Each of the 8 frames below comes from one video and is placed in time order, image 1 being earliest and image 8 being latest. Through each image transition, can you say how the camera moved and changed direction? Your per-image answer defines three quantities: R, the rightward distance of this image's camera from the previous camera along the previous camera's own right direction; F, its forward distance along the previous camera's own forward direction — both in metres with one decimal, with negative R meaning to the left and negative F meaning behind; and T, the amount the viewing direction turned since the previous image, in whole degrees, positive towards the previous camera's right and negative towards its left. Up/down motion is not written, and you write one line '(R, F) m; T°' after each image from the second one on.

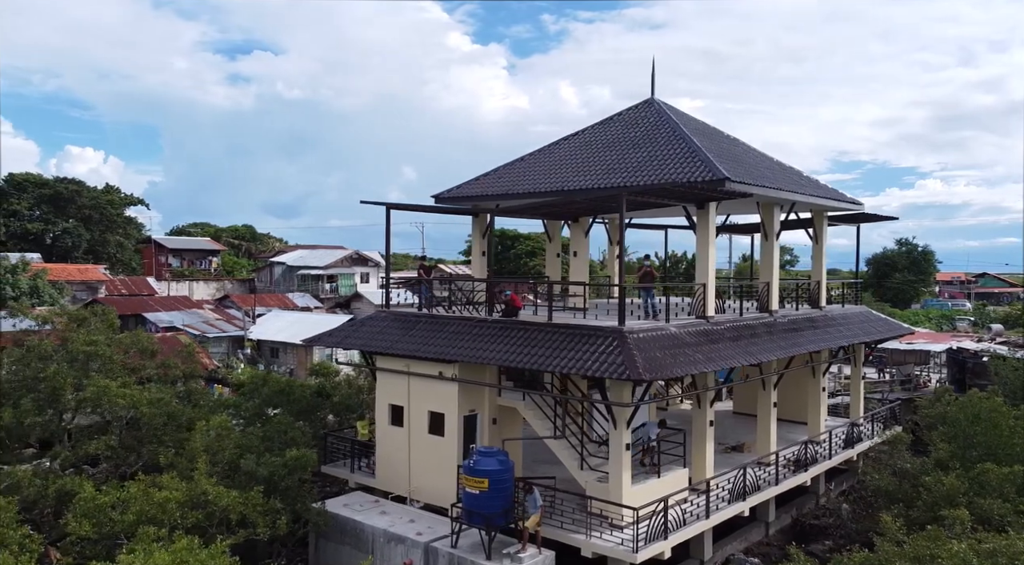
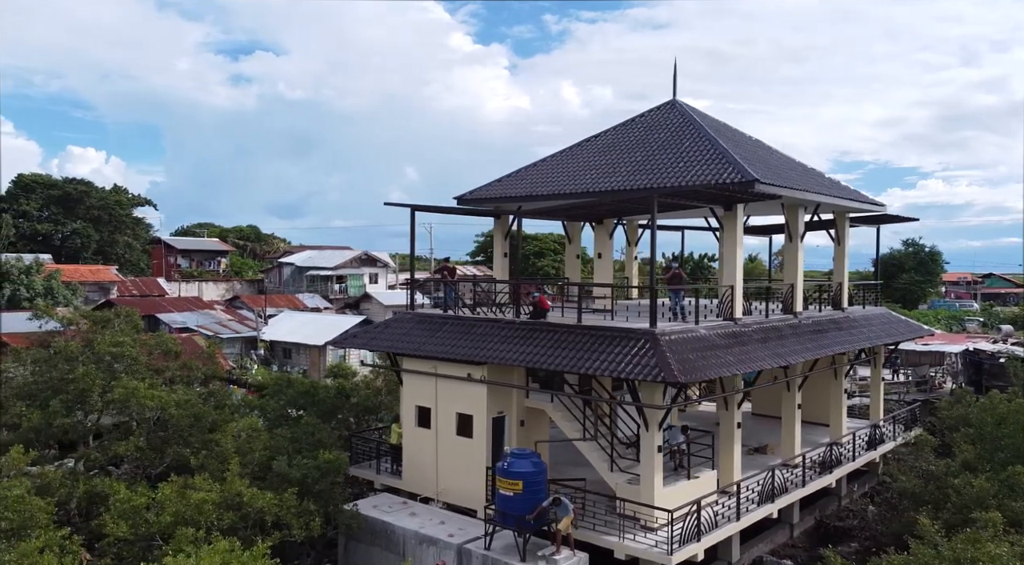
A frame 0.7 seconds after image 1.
(-0.5, 0.0) m; 0°
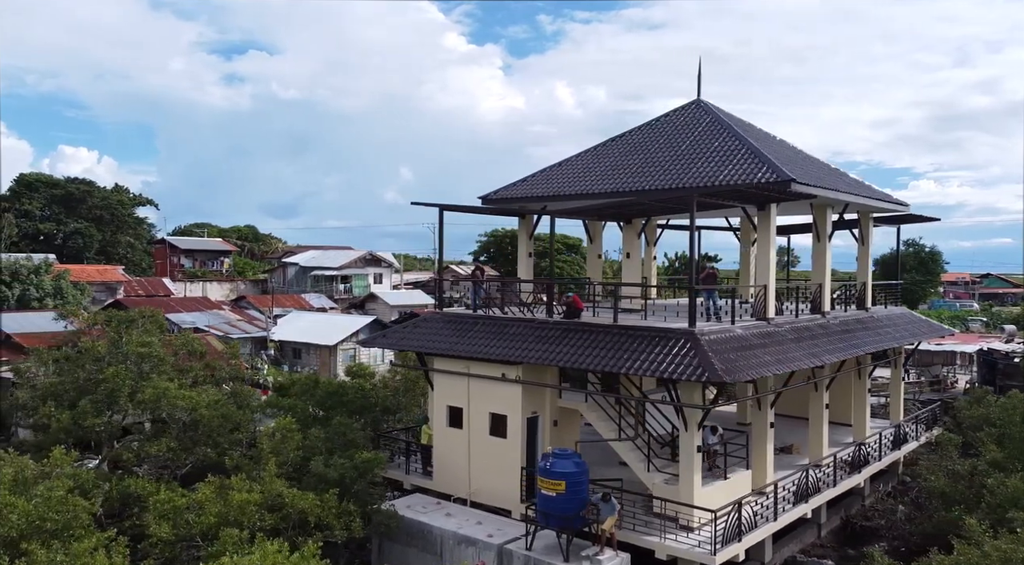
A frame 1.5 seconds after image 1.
(-0.8, 0.0) m; +1°
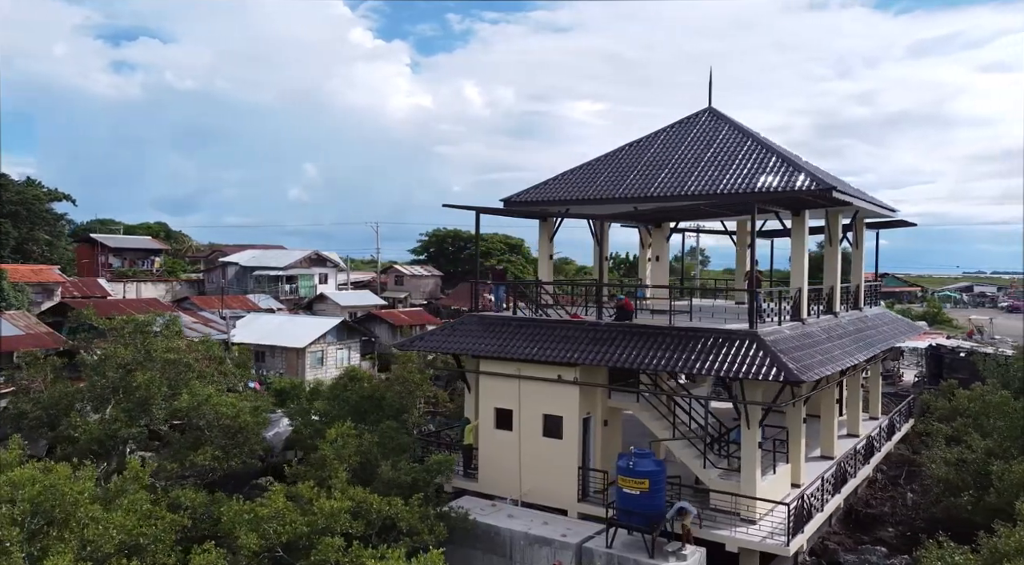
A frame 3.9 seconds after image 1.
(-3.1, 0.0) m; +7°
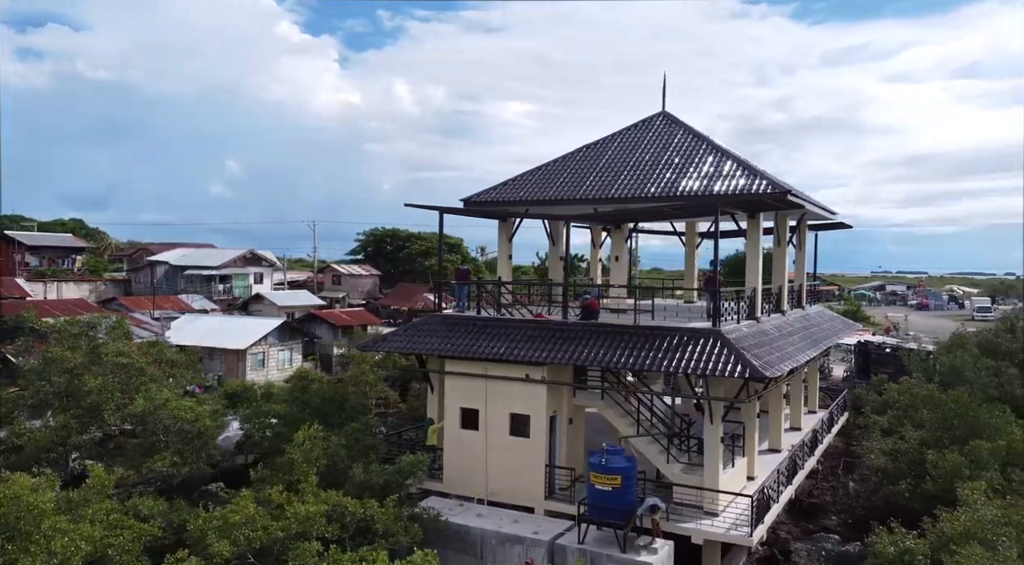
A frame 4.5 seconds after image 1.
(-0.8, -0.1) m; +5°
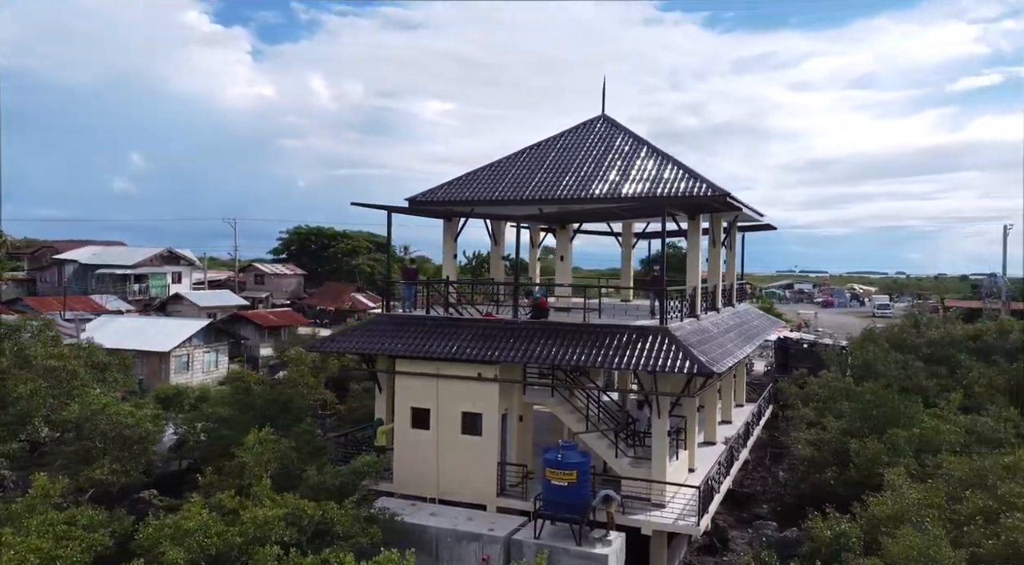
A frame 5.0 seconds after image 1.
(-0.7, -0.2) m; +6°
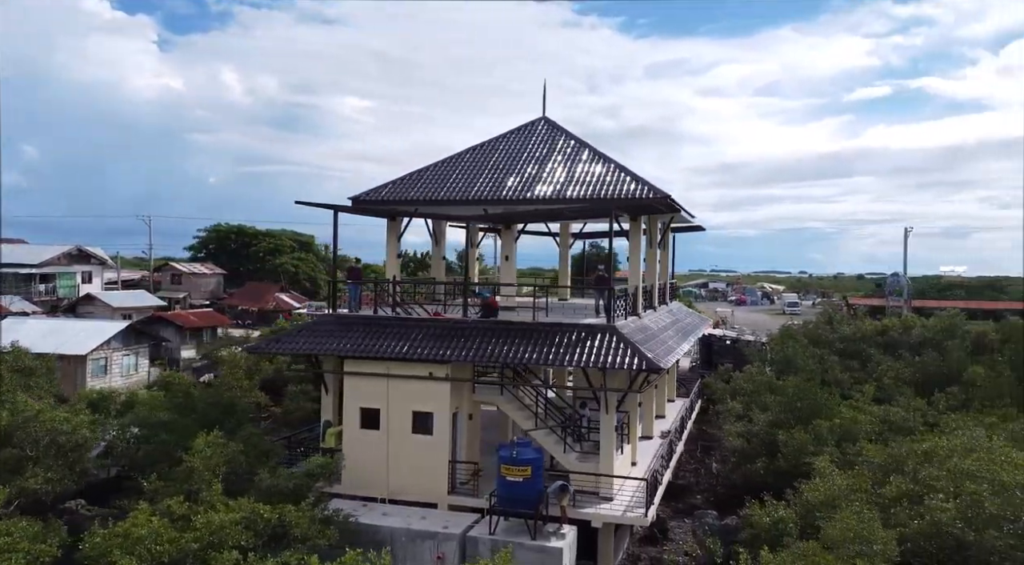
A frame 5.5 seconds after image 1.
(-0.7, -0.1) m; +6°
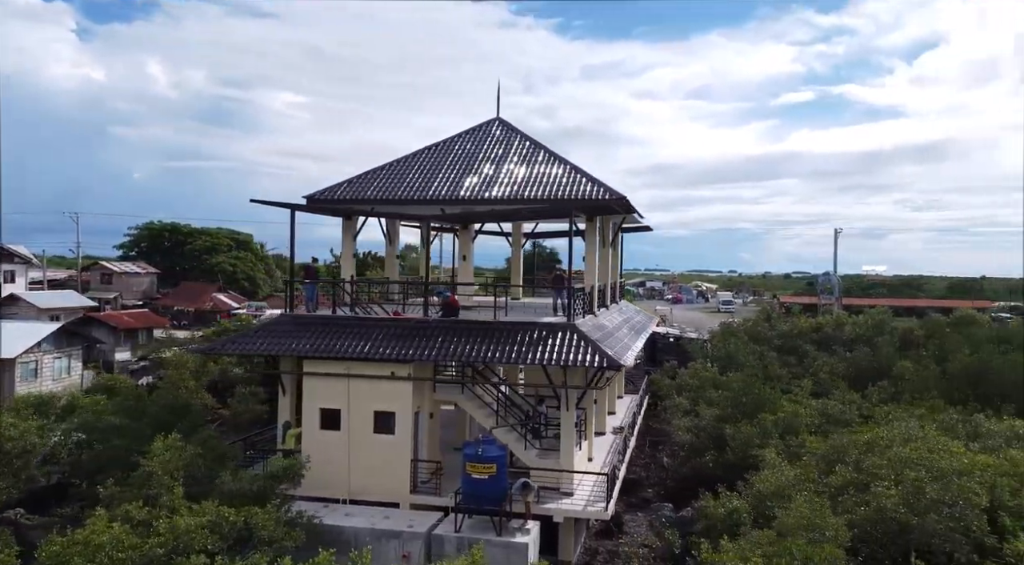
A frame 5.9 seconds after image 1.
(-0.6, -0.1) m; +5°
